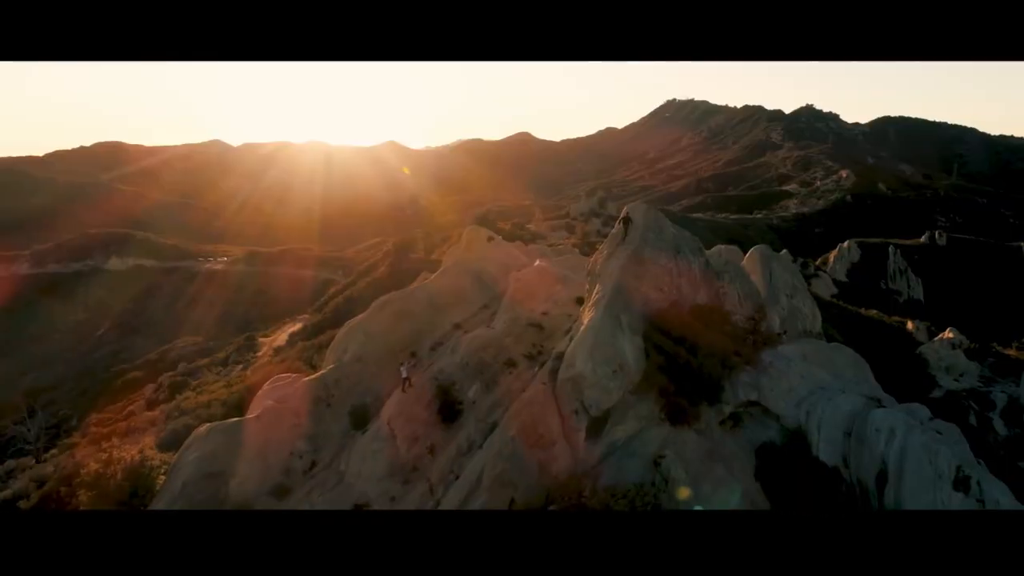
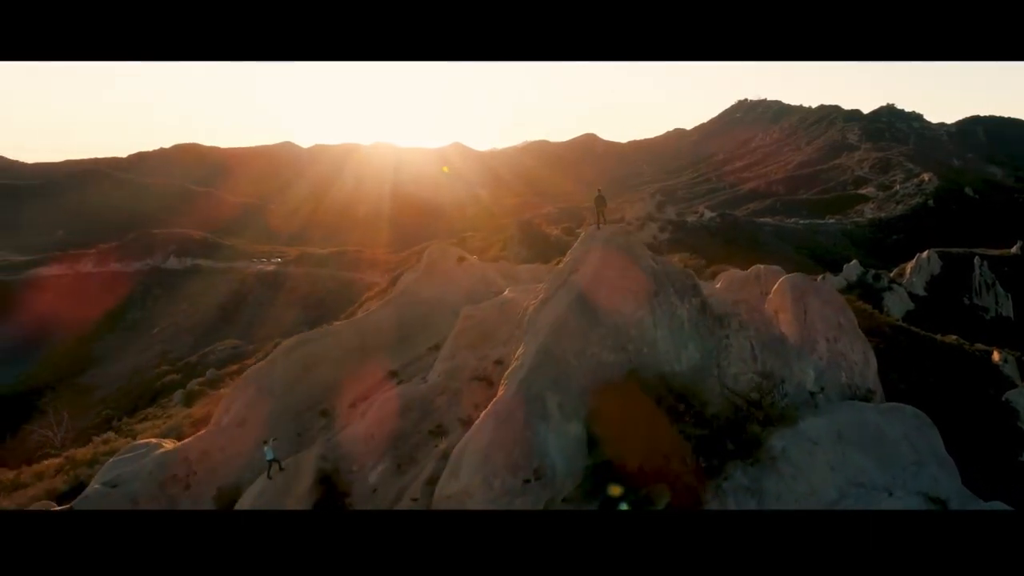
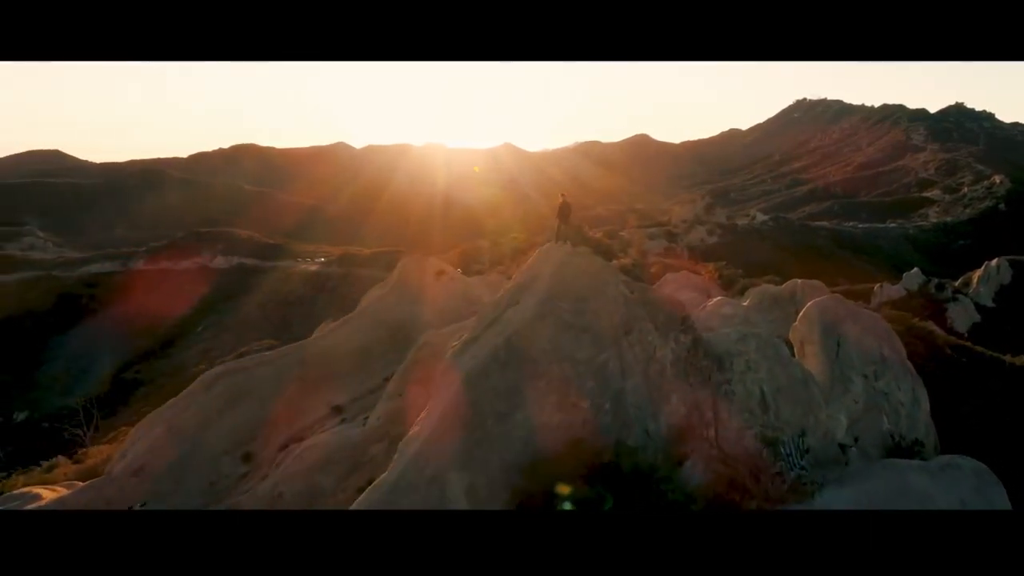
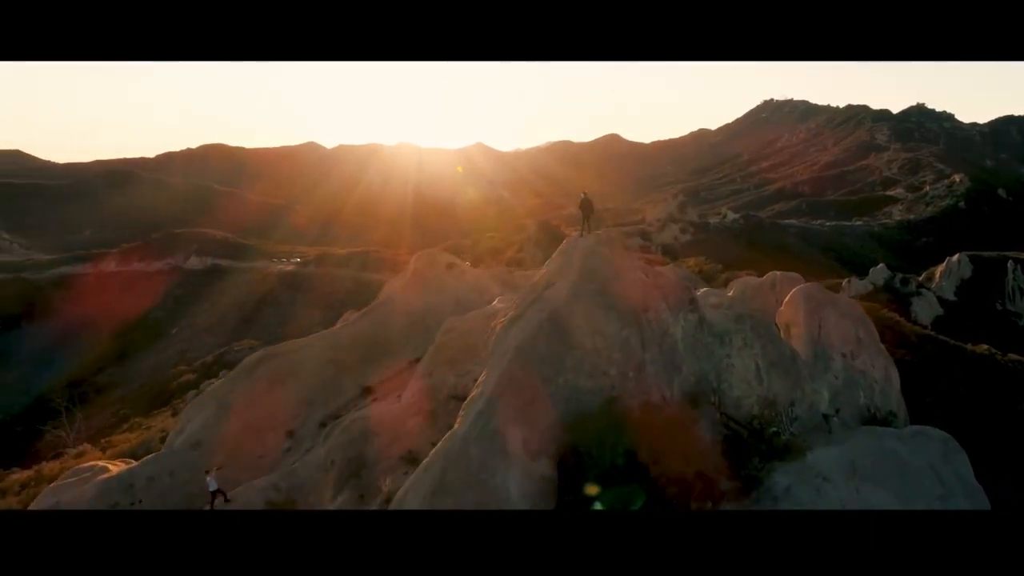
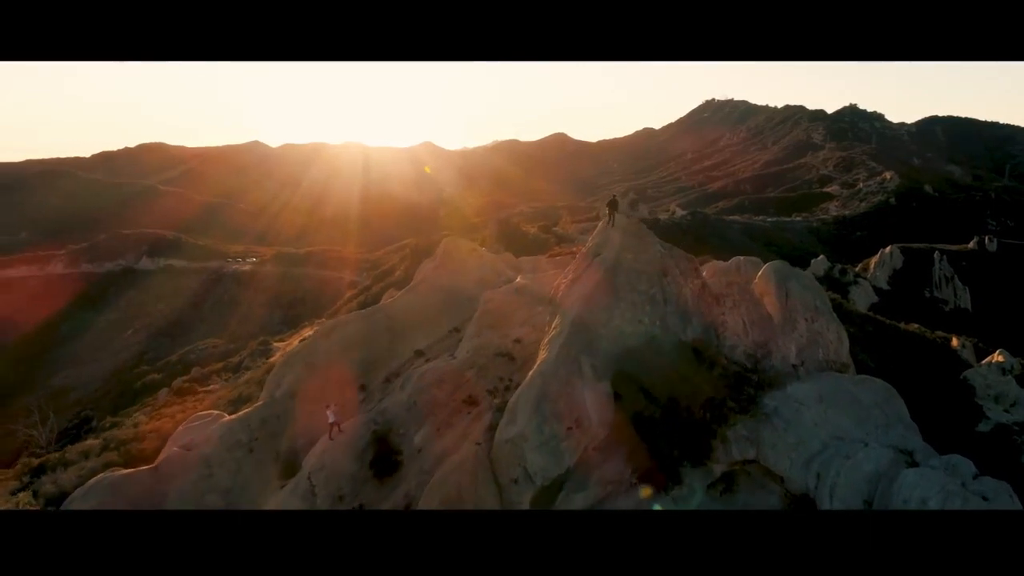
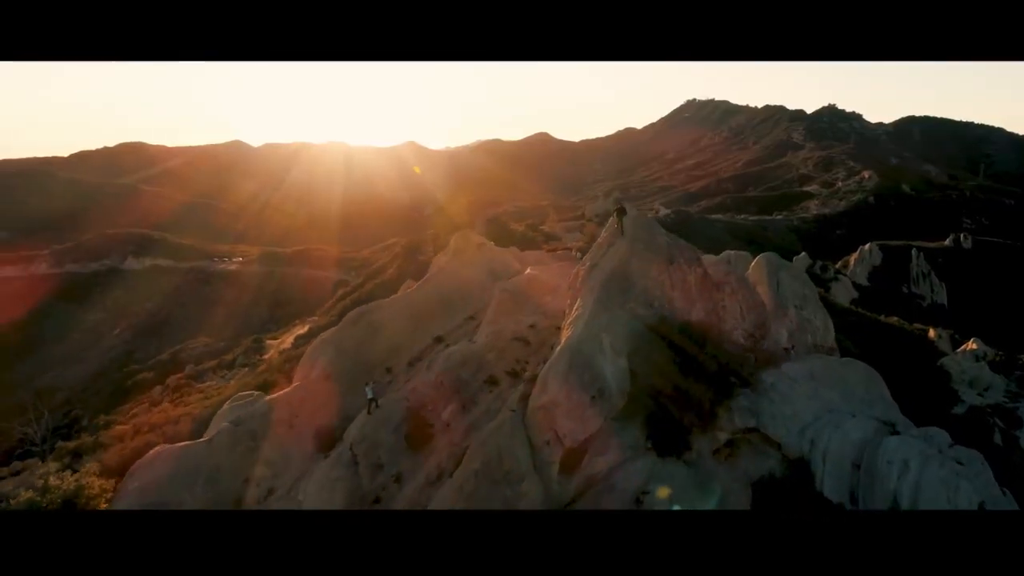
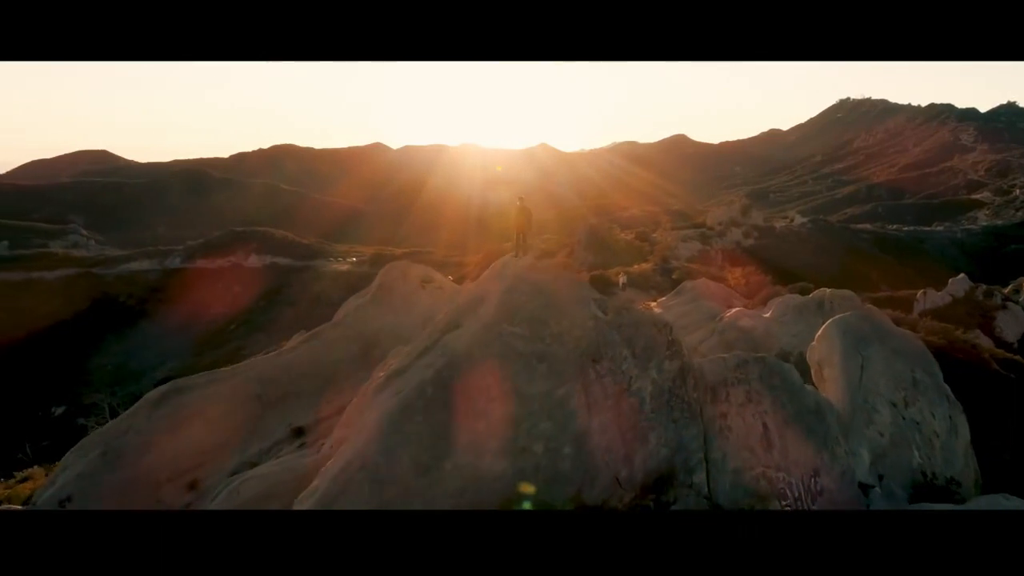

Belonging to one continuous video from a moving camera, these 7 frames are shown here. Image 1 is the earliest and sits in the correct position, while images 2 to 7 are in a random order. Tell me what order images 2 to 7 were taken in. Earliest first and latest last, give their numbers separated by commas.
6, 5, 2, 4, 3, 7
